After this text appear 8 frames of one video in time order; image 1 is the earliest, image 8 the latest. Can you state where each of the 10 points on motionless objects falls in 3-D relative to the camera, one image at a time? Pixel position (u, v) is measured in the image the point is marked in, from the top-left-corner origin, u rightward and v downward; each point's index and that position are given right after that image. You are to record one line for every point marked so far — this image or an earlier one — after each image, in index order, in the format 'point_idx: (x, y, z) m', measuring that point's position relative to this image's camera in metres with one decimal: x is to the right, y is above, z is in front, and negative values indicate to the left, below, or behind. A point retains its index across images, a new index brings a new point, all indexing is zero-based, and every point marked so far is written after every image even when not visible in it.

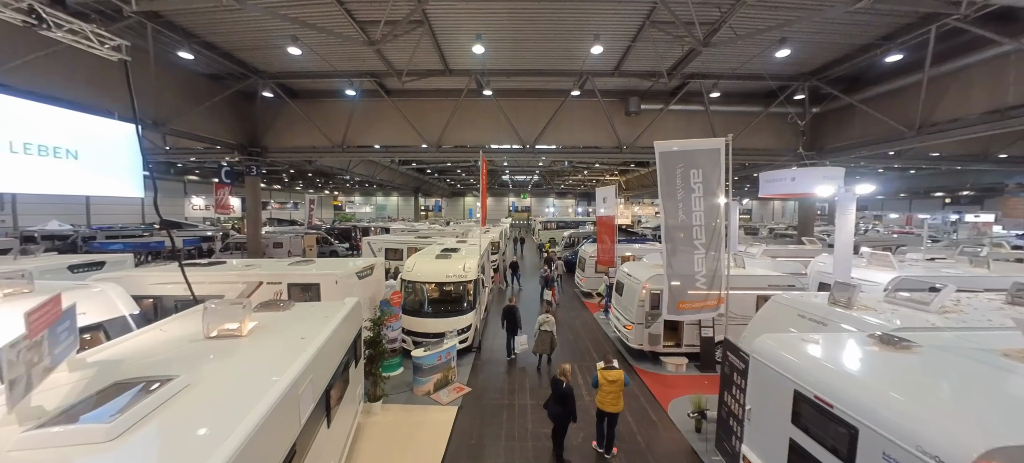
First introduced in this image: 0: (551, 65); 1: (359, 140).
0: (+1.3, +5.5, +10.6) m
1: (-6.8, +4.0, +14.0) m
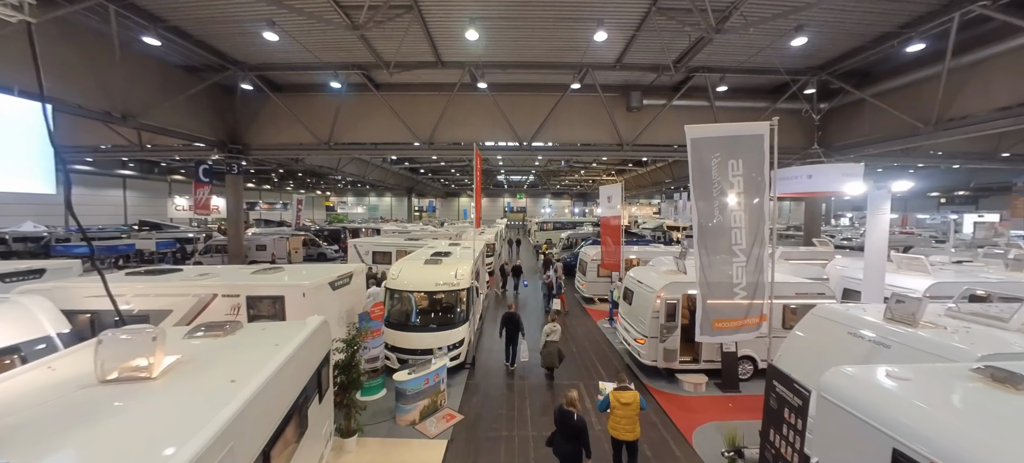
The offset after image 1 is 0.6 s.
0: (+1.2, +5.5, +10.0) m
1: (-7.0, +3.9, +13.3) m
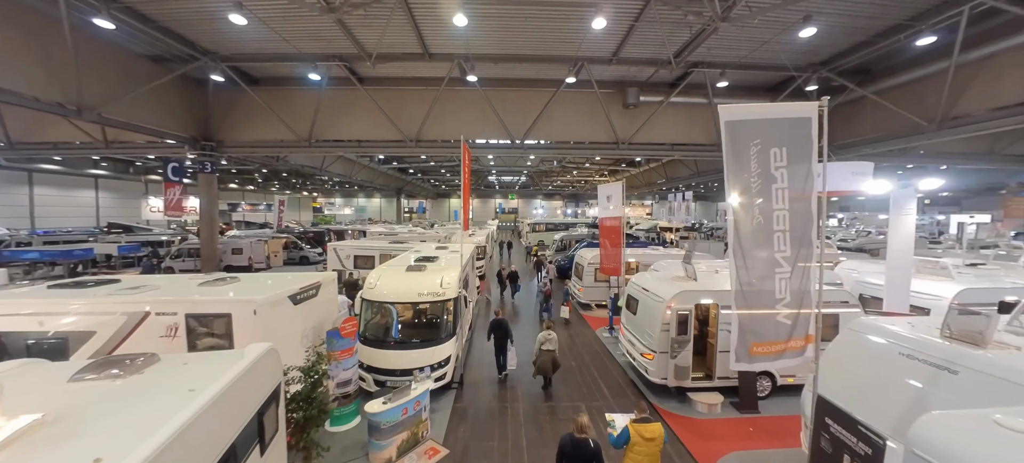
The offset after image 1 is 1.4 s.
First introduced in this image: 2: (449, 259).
0: (+0.9, +5.4, +9.5) m
1: (-7.3, +3.8, +12.5) m
2: (-1.3, -0.6, +6.3) m
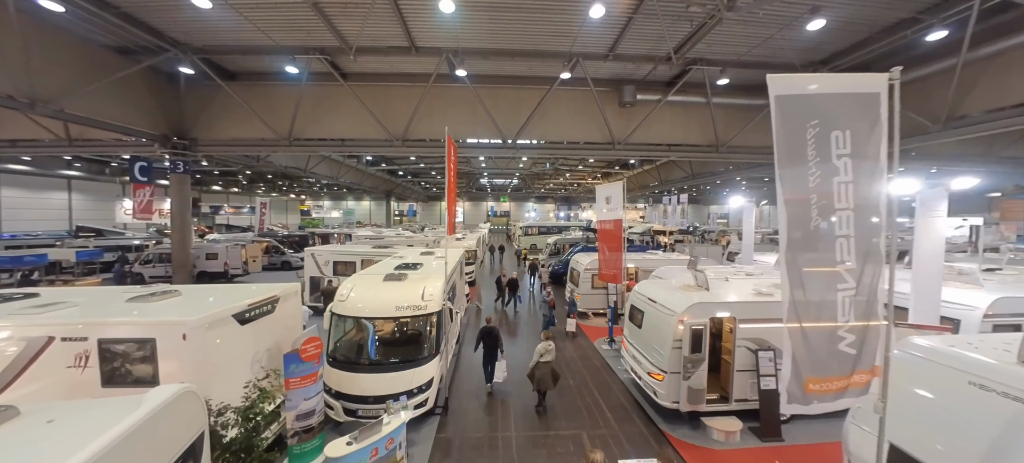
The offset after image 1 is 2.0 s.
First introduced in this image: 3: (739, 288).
0: (+0.7, +5.3, +9.0) m
1: (-7.6, +3.7, +11.8) m
2: (-1.4, -0.6, +5.7) m
3: (+3.3, -0.8, +4.6) m
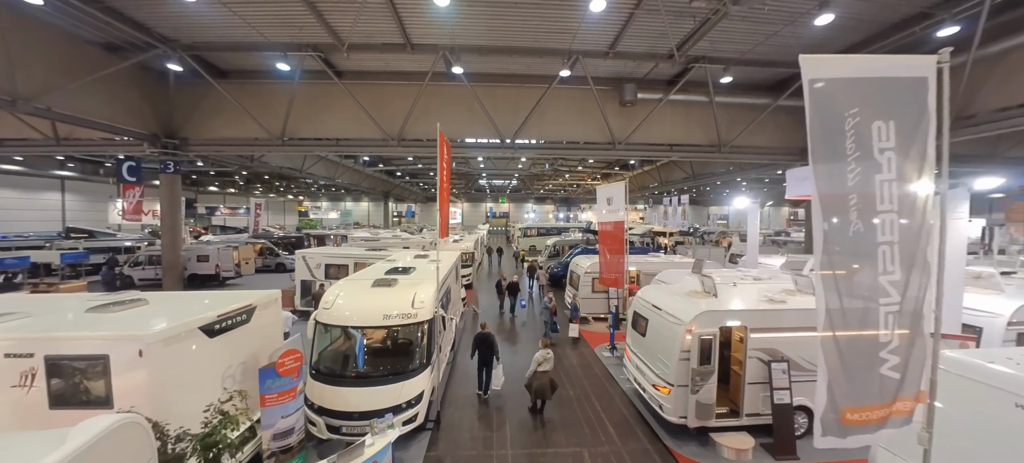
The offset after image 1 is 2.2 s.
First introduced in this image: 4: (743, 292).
0: (+0.6, +5.3, +8.8) m
1: (-7.7, +3.6, +11.6) m
2: (-1.5, -0.7, +5.5) m
3: (+3.3, -0.9, +4.4) m
4: (+3.3, -0.9, +4.5) m
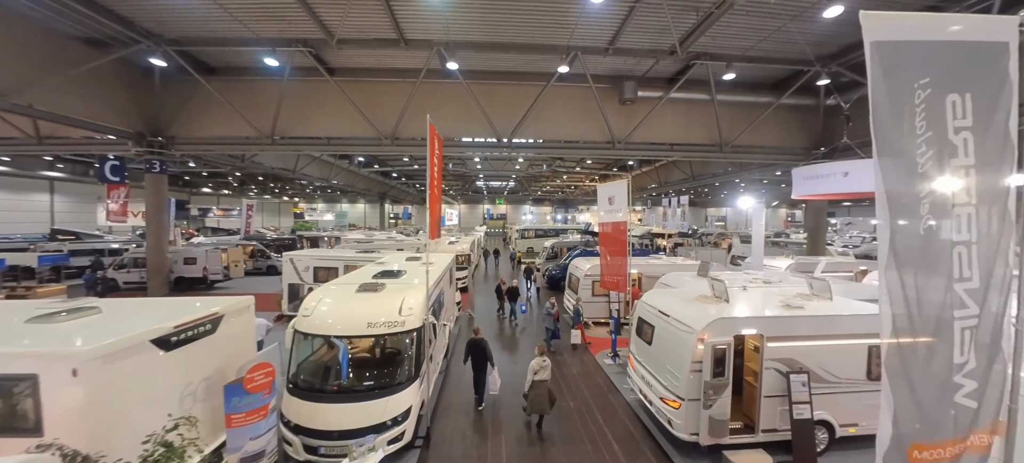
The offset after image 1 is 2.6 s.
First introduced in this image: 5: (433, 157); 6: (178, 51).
0: (+0.6, +5.2, +8.5) m
1: (-7.8, +3.6, +11.2) m
2: (-1.5, -0.7, +5.2) m
3: (+3.2, -0.9, +4.1) m
4: (+3.2, -0.9, +4.2) m
5: (-1.1, +1.0, +4.4) m
6: (-10.2, +5.5, +9.7) m
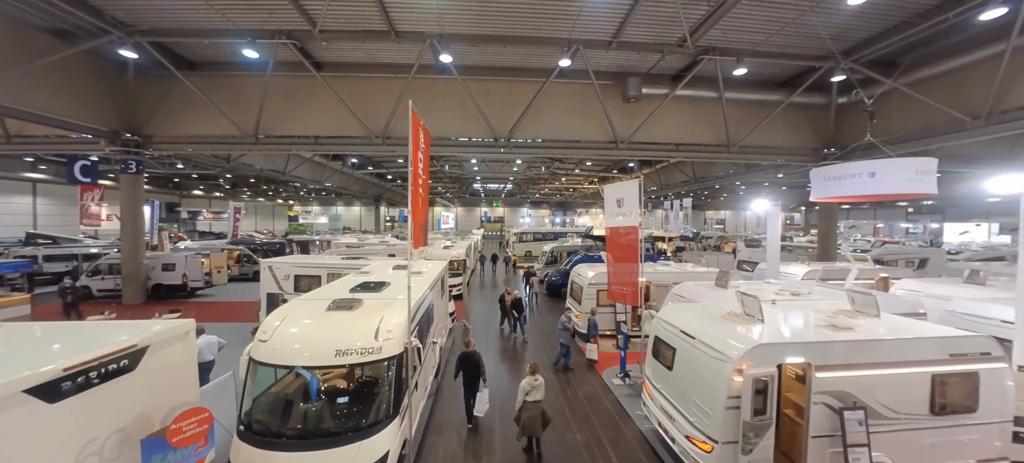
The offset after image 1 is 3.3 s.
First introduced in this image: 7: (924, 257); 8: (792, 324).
0: (+0.5, +5.1, +8.0) m
1: (-7.9, +3.4, +10.6) m
2: (-1.6, -0.8, +4.6) m
3: (+3.2, -1.0, +3.5) m
4: (+3.2, -1.0, +3.7) m
5: (-1.1, +0.9, +3.8) m
6: (-10.3, +5.4, +9.1) m
7: (+16.0, -1.0, +12.3) m
8: (+3.0, -1.0, +3.4) m
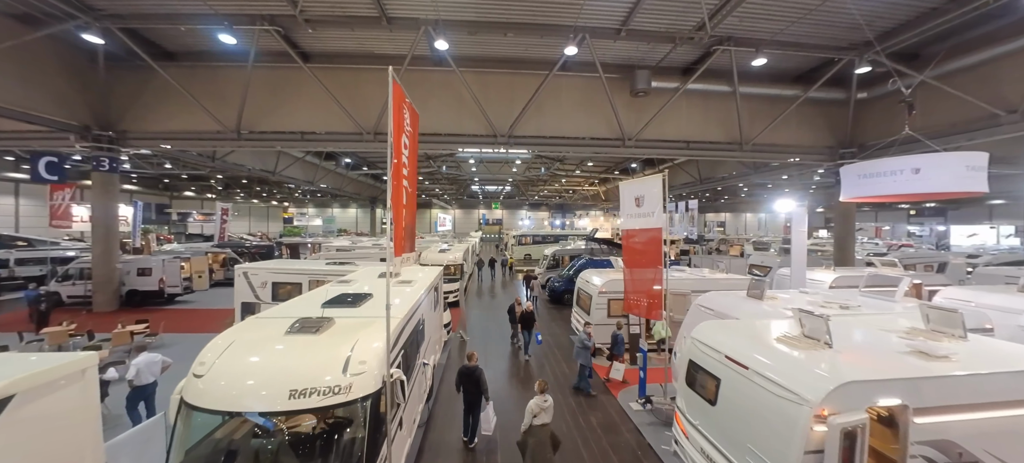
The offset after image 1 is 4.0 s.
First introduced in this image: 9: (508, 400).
0: (+0.5, +5.1, +7.4) m
1: (-7.8, +3.4, +9.9) m
2: (-1.5, -0.8, +3.9) m
3: (+3.3, -1.0, +2.9) m
4: (+3.3, -1.0, +3.0) m
5: (-1.1, +0.9, +3.1) m
6: (-10.3, +5.4, +8.4) m
7: (+16.0, -1.1, +11.8) m
8: (+3.1, -1.0, +2.8) m
9: (-0.1, -3.2, +6.1) m
